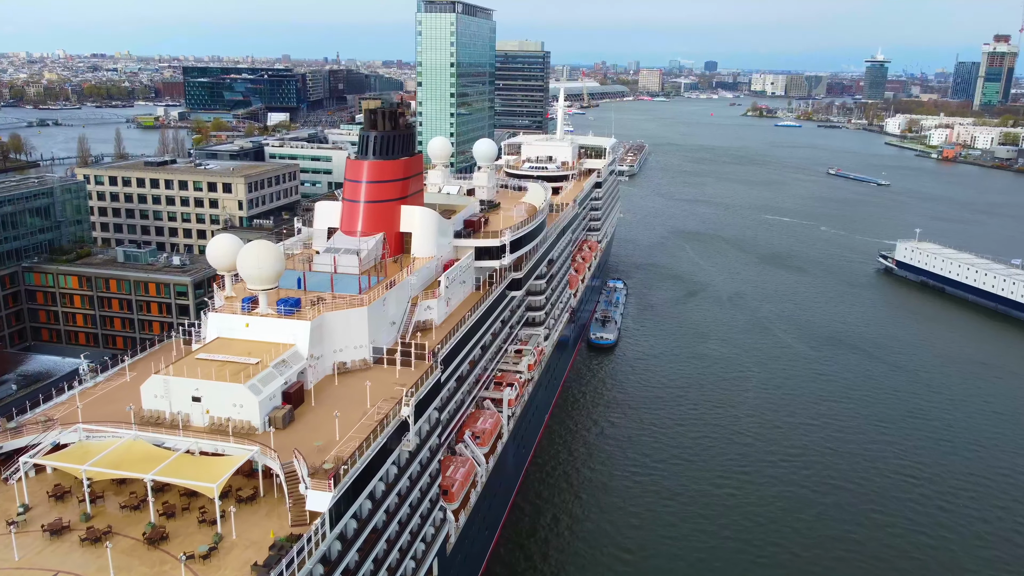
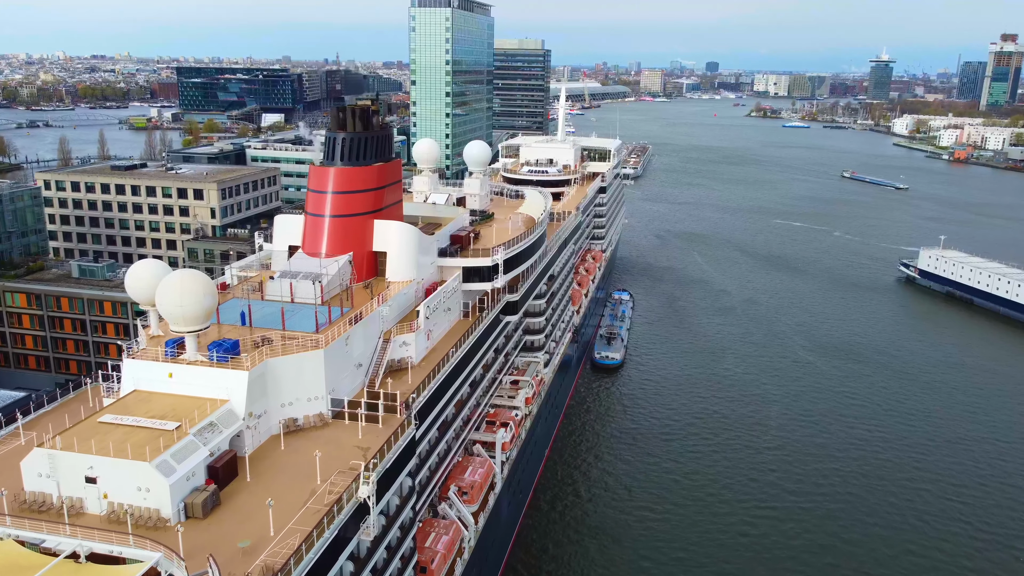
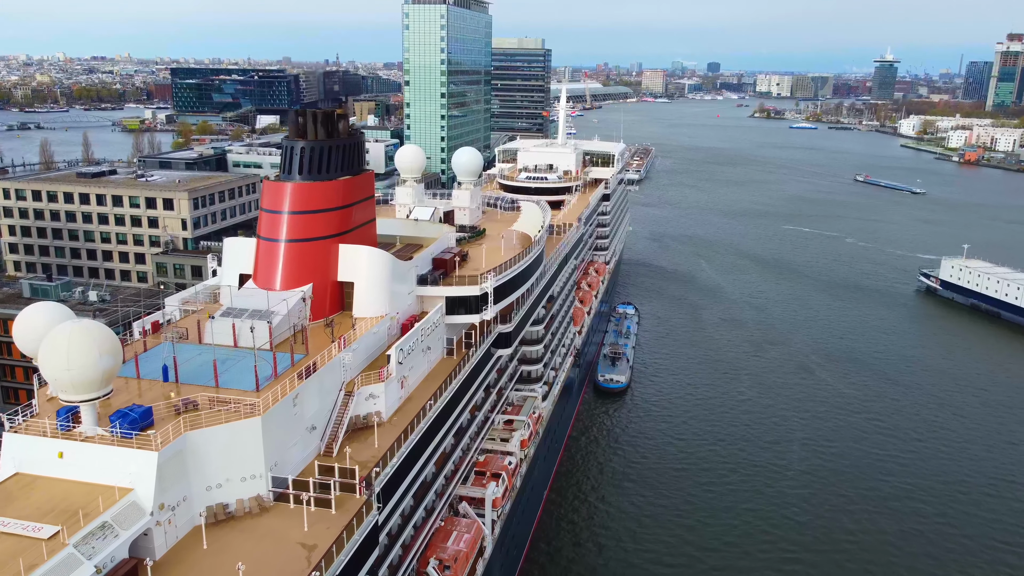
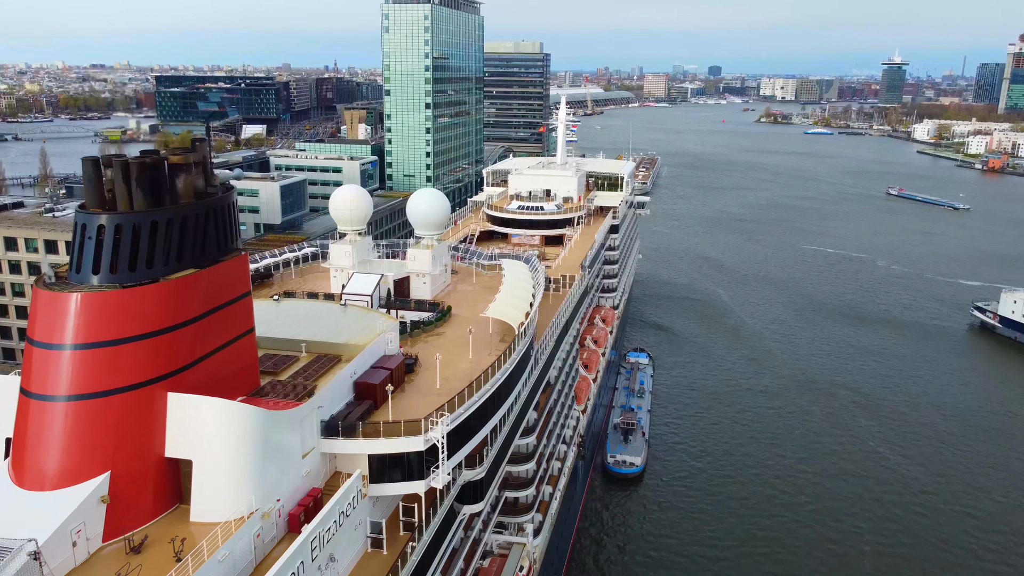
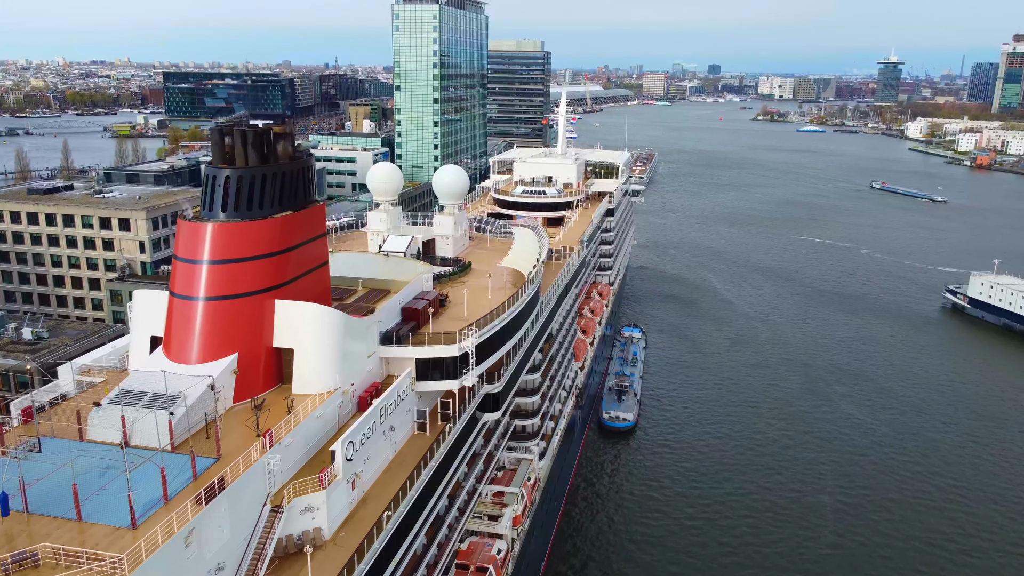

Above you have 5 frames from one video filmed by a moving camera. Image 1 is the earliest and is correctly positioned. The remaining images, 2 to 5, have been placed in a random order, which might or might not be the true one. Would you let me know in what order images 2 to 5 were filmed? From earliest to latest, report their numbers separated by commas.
2, 3, 5, 4
